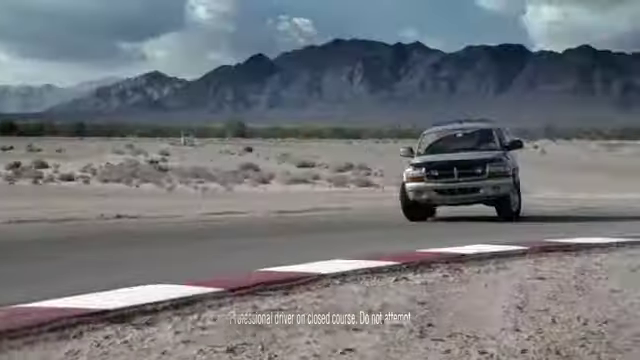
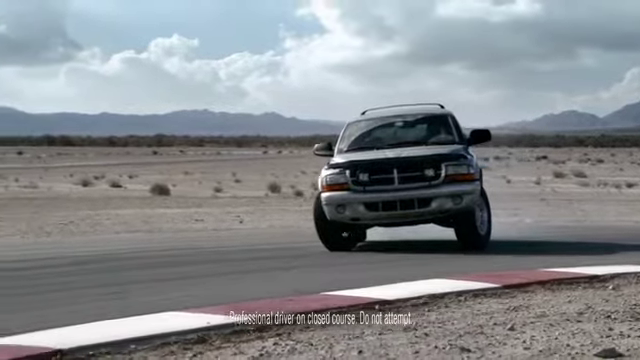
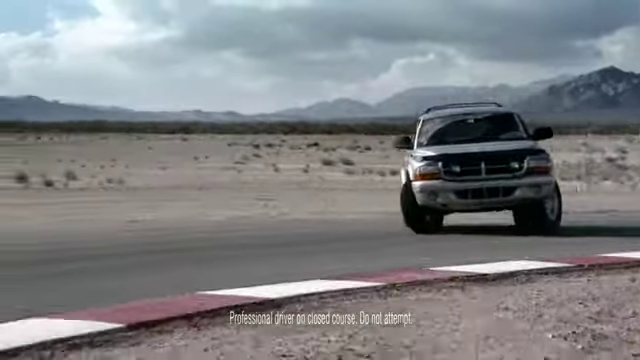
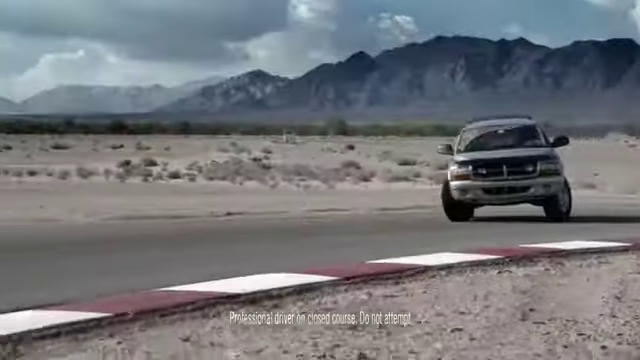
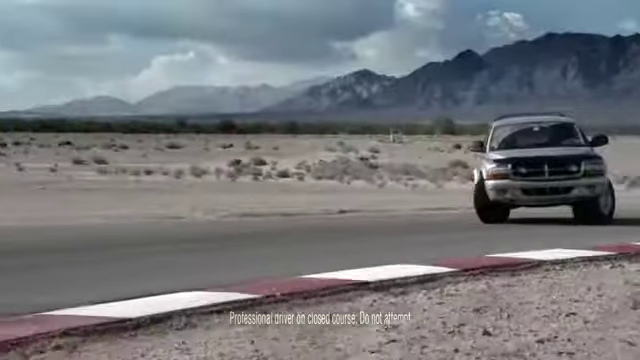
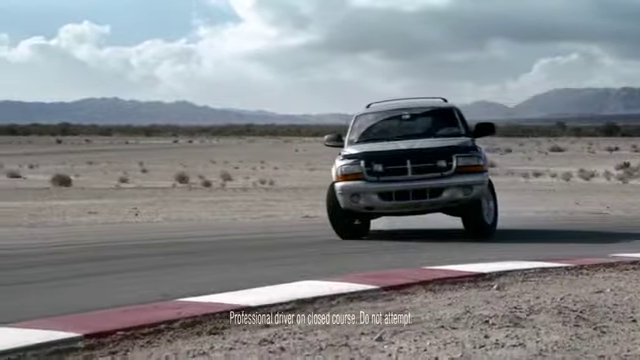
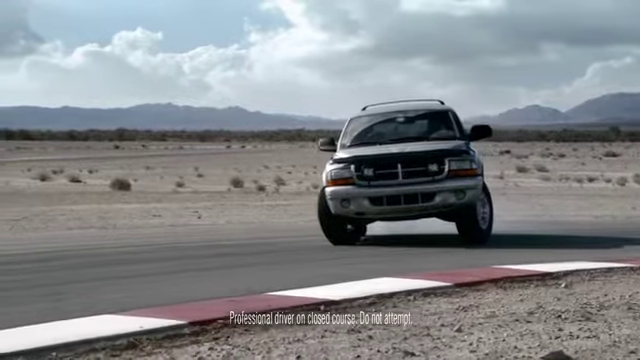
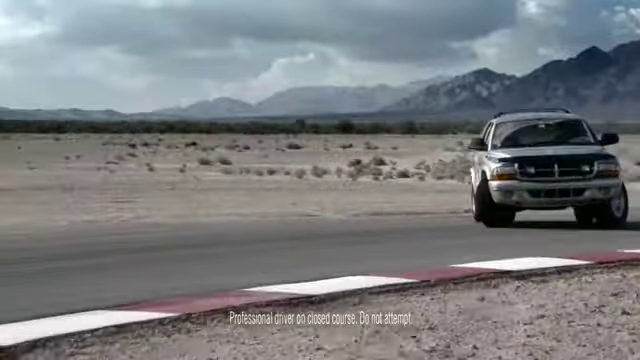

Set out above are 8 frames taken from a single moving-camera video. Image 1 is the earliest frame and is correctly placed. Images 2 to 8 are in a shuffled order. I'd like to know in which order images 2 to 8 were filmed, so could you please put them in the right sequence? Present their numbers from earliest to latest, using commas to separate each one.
4, 5, 8, 3, 6, 7, 2
